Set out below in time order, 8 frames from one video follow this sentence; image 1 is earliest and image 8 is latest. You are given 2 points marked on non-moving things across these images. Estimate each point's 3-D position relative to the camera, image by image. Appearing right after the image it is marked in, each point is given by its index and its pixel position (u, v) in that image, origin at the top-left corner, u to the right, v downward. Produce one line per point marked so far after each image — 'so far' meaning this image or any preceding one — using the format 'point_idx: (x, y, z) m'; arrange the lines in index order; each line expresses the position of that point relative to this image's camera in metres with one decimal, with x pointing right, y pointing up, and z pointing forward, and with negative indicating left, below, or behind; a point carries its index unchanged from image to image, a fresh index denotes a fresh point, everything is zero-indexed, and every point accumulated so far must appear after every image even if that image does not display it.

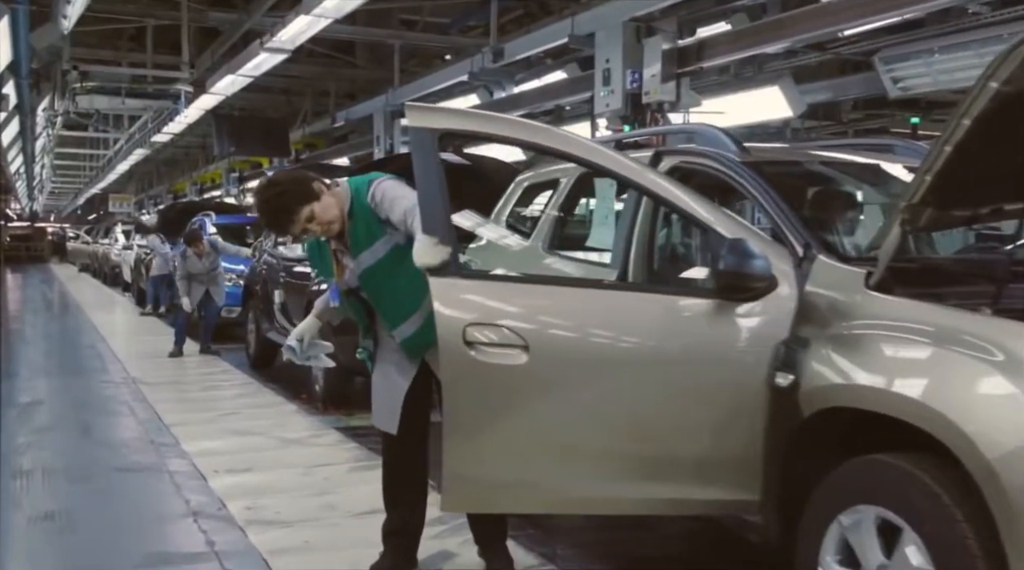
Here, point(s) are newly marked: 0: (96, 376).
0: (-4.8, -1.0, +10.5) m
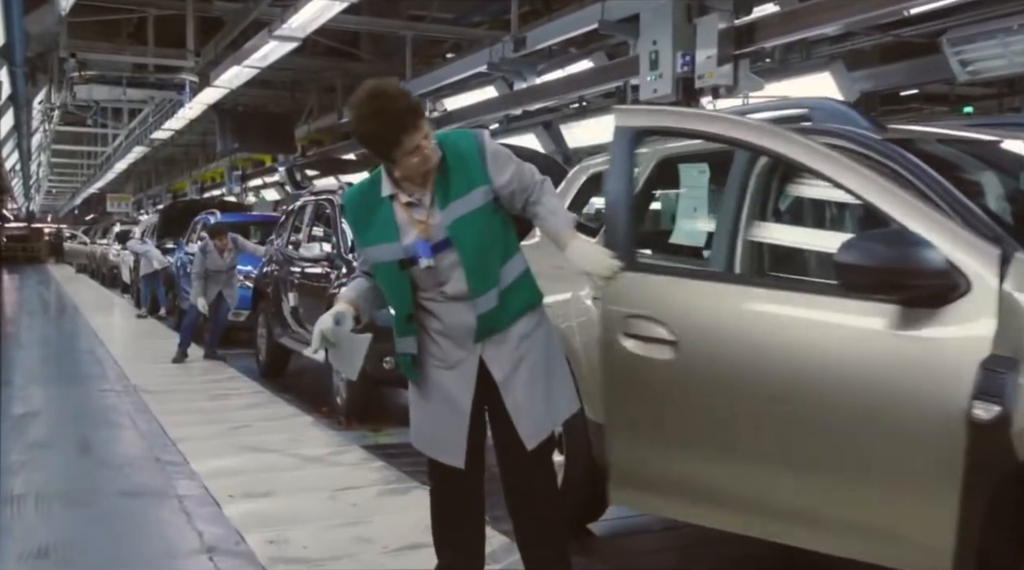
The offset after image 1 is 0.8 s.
0: (-4.5, -1.1, +9.8) m
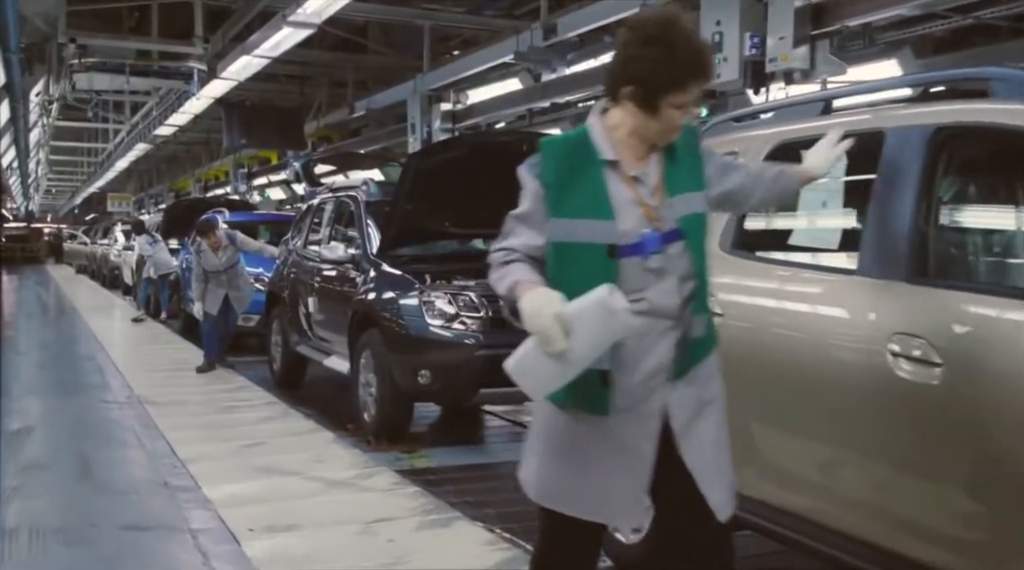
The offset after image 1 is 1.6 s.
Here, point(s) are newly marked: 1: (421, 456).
0: (-4.2, -1.1, +9.1) m
1: (-0.6, -1.2, +6.1) m
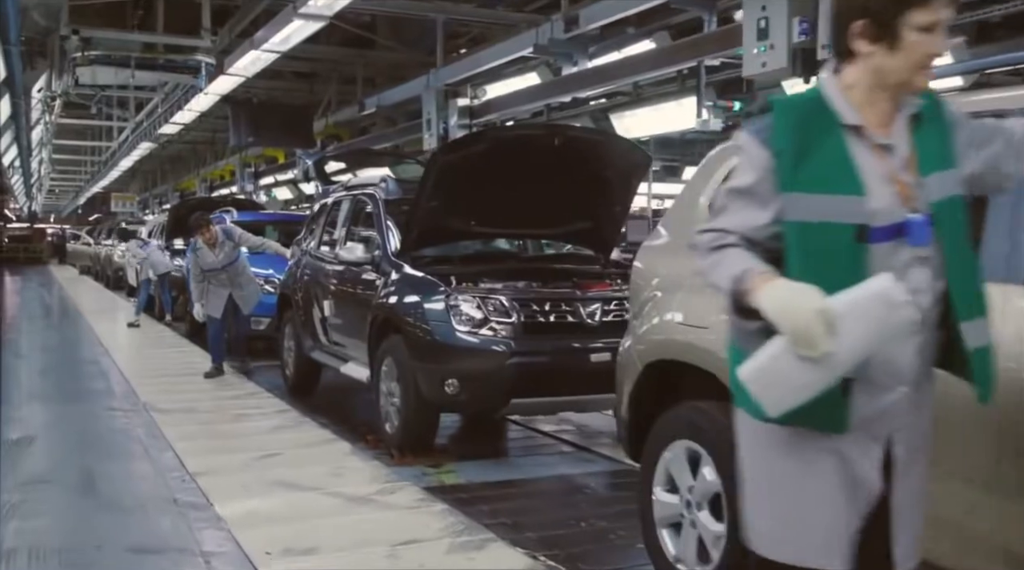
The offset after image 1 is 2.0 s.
0: (-4.0, -1.1, +8.7) m
1: (-0.4, -1.2, +5.7) m
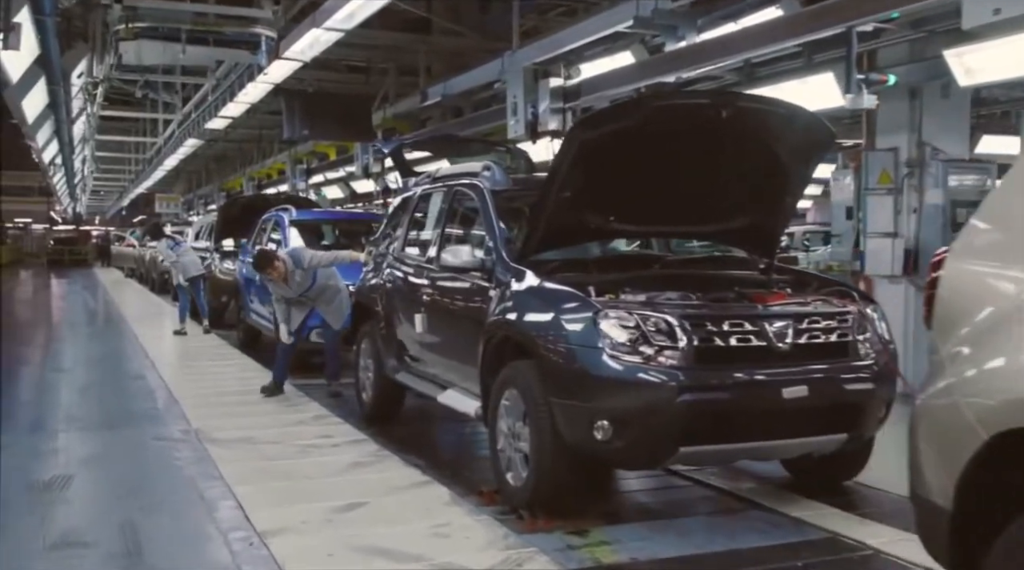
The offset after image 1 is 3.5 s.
0: (-3.0, -1.2, +7.6) m
1: (+0.4, -1.2, +4.4) m
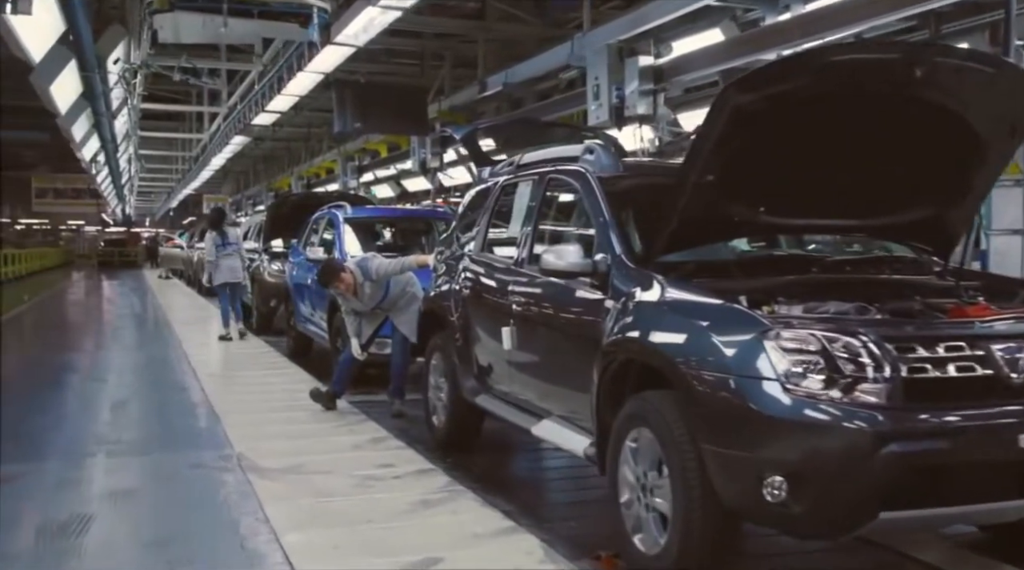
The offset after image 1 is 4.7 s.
0: (-2.4, -1.2, +6.7) m
1: (+0.9, -1.3, +3.4) m
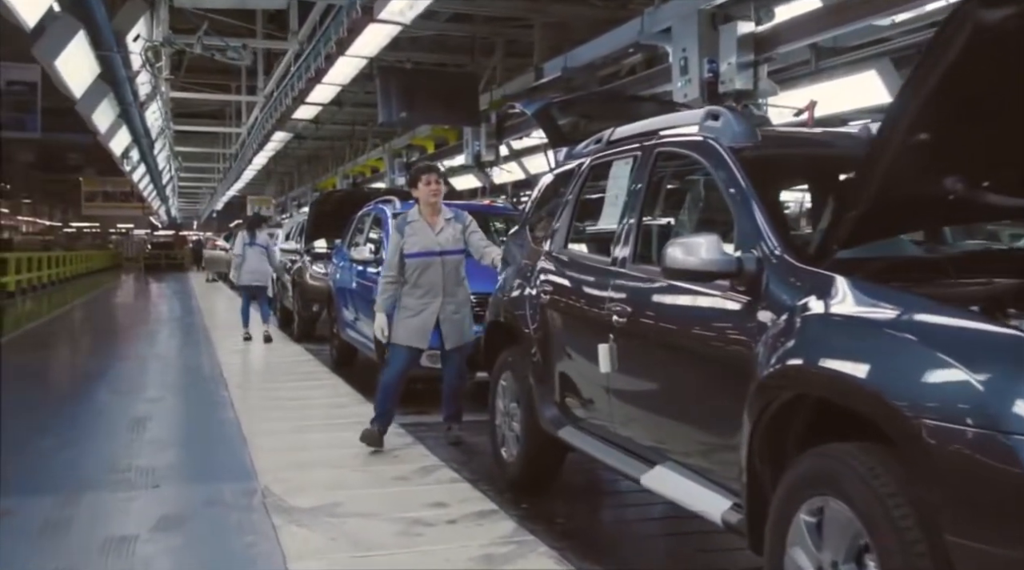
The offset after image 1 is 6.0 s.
0: (-1.9, -1.3, +5.7) m
1: (+1.2, -1.3, +2.2) m
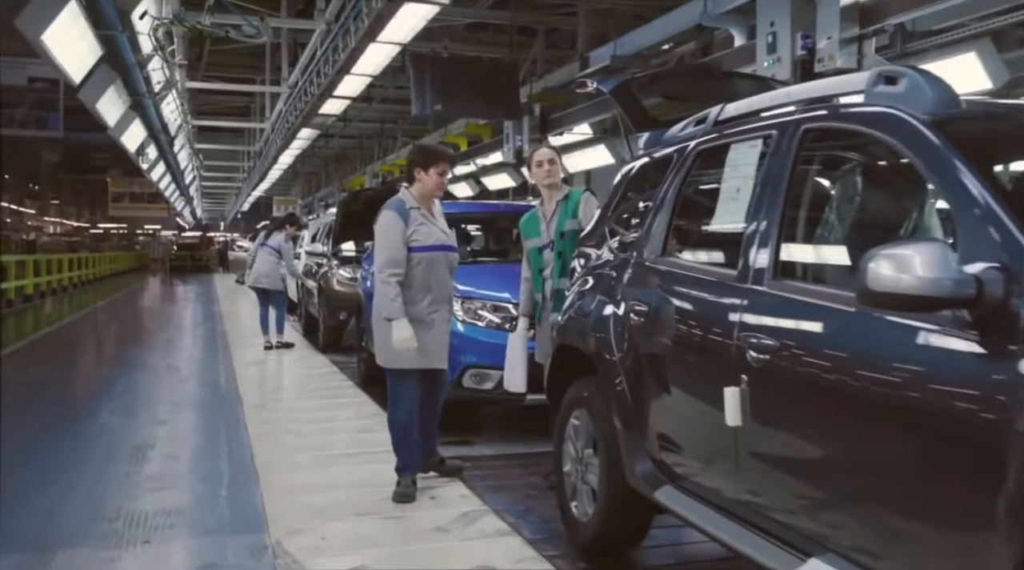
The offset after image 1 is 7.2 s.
0: (-1.5, -1.3, +4.7) m
1: (+1.5, -1.4, +1.2) m
